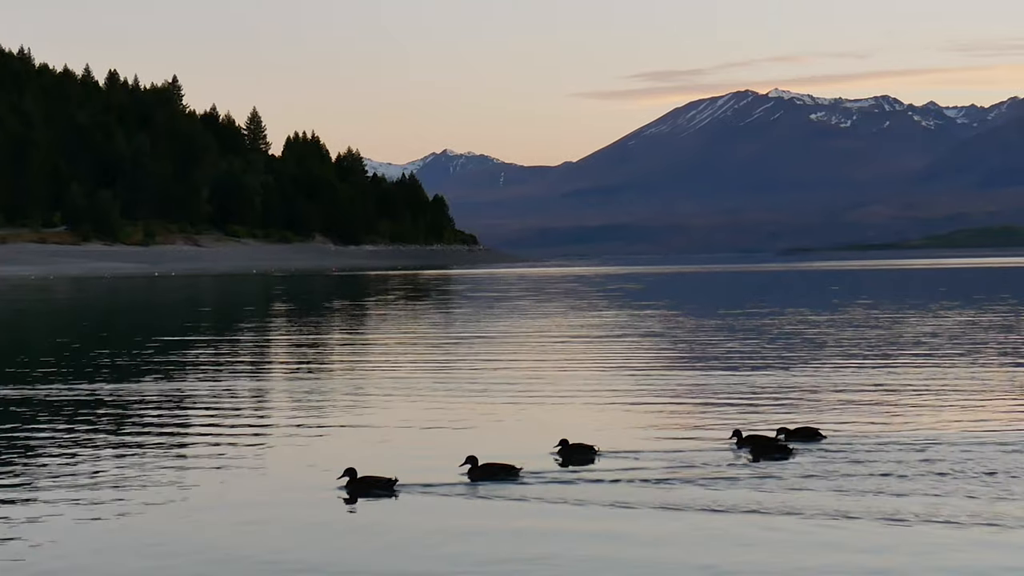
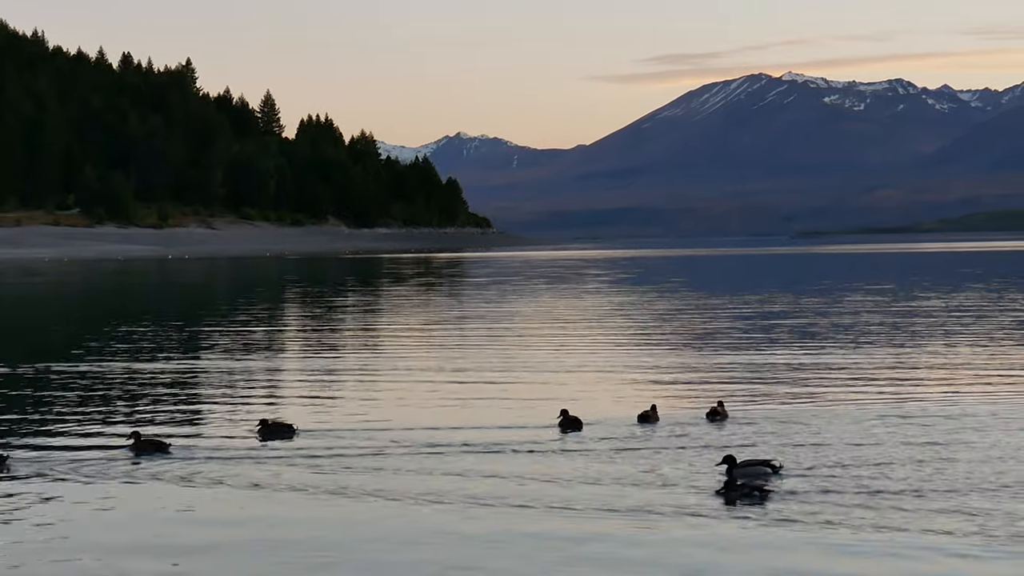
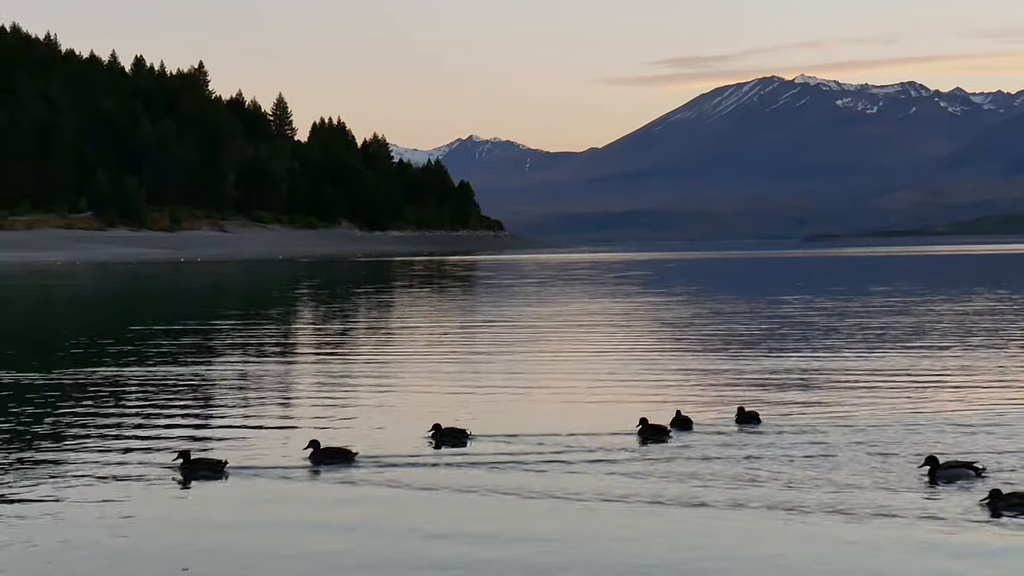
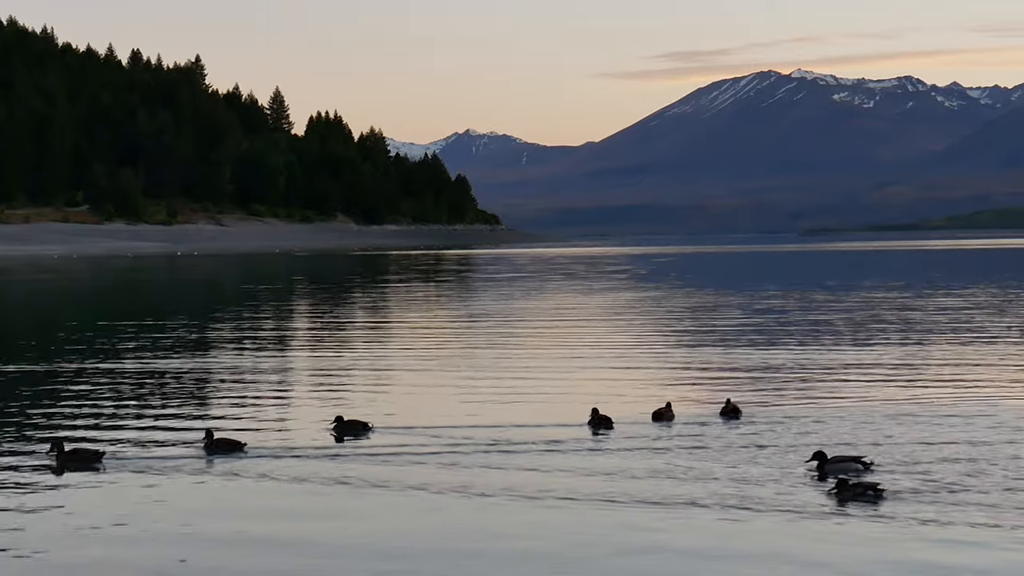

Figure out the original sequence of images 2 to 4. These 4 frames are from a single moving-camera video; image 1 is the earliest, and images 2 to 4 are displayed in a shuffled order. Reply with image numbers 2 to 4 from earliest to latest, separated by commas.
3, 4, 2
